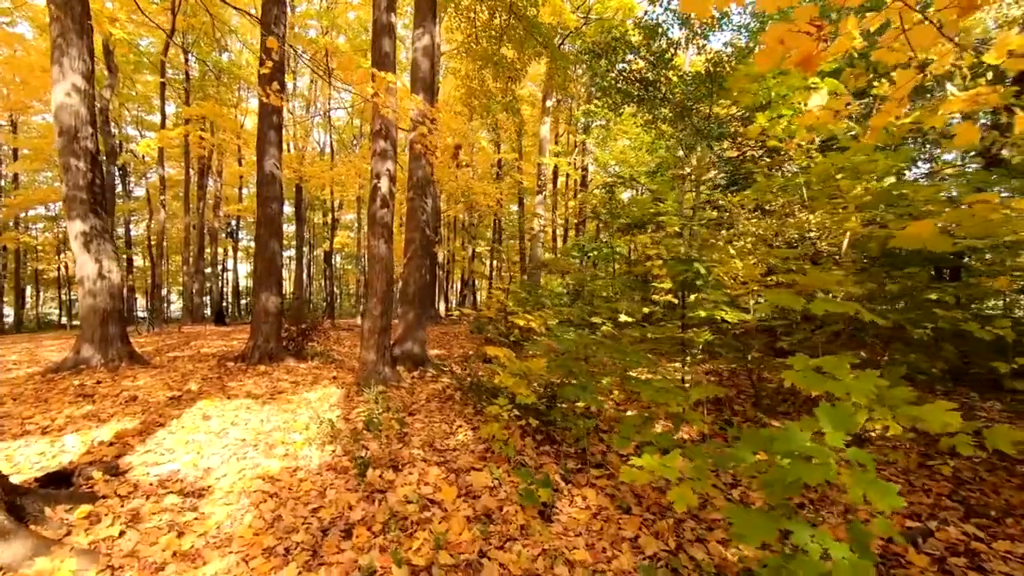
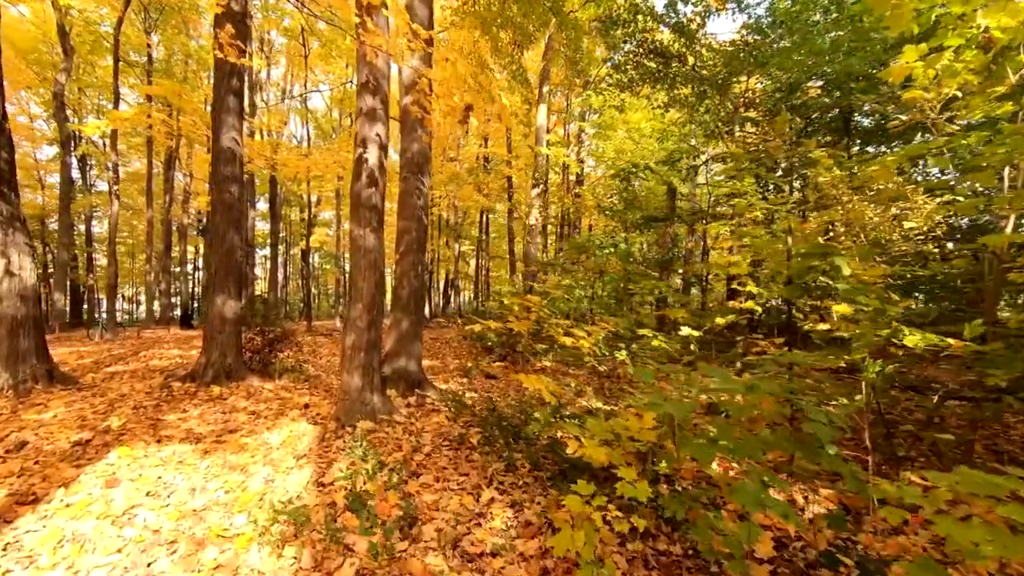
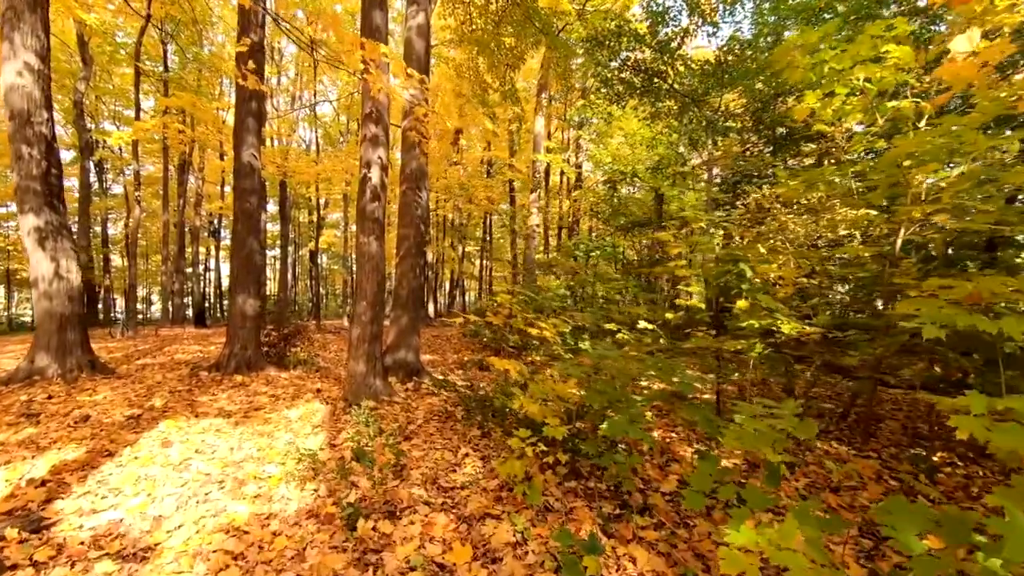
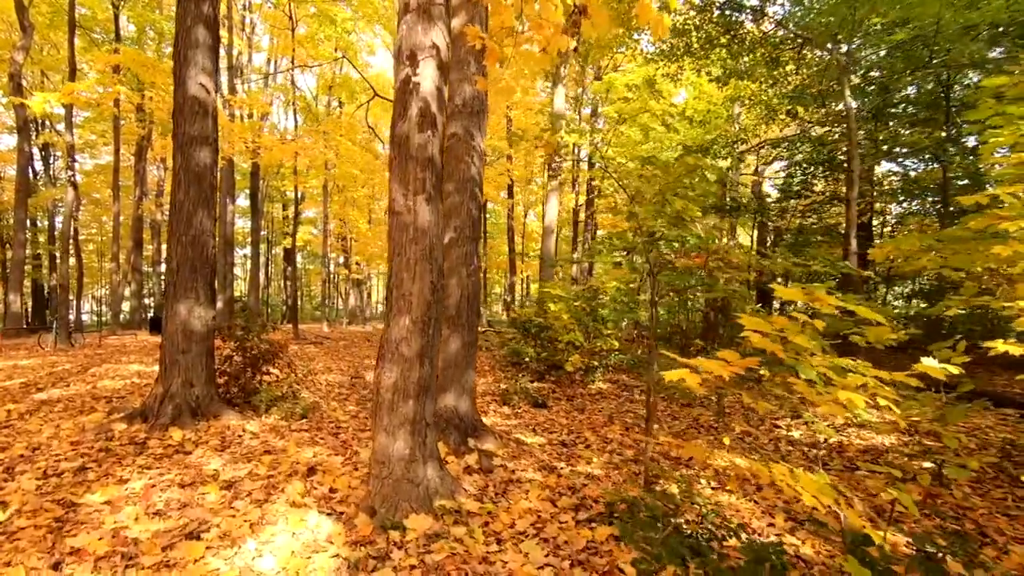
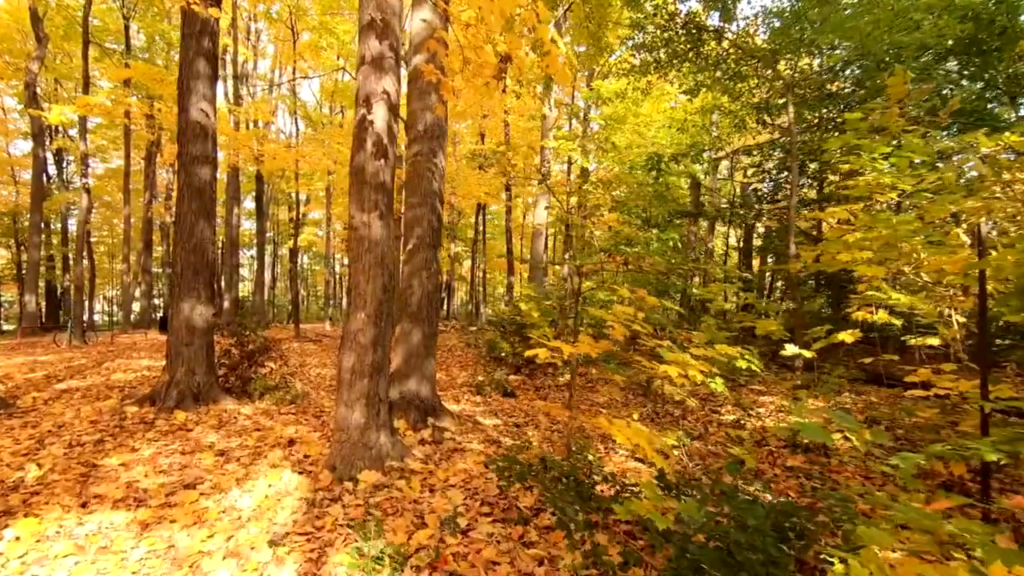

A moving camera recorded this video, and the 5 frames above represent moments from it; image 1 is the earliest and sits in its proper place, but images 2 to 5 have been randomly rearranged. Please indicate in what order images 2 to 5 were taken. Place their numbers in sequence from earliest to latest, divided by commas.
3, 2, 5, 4
